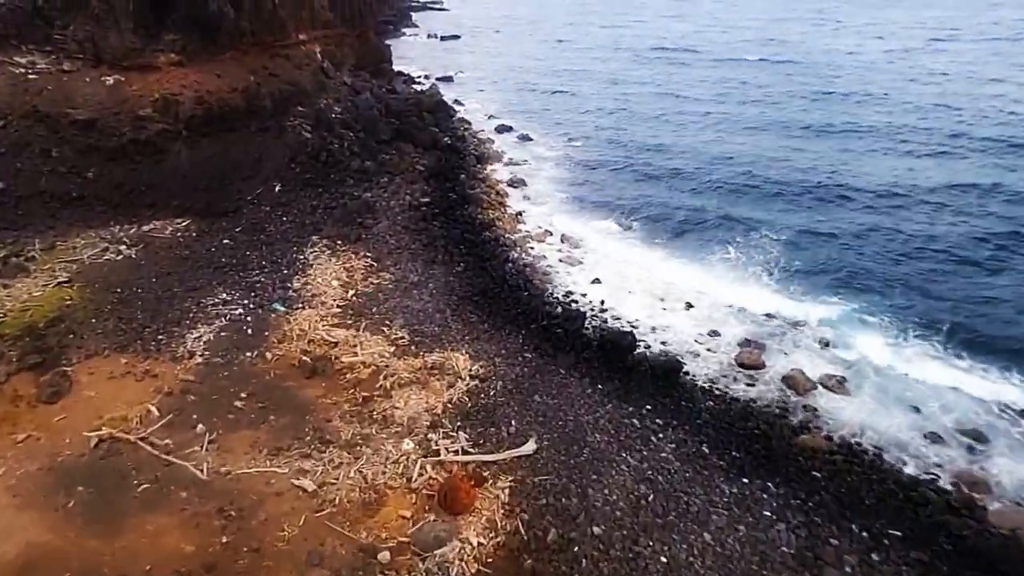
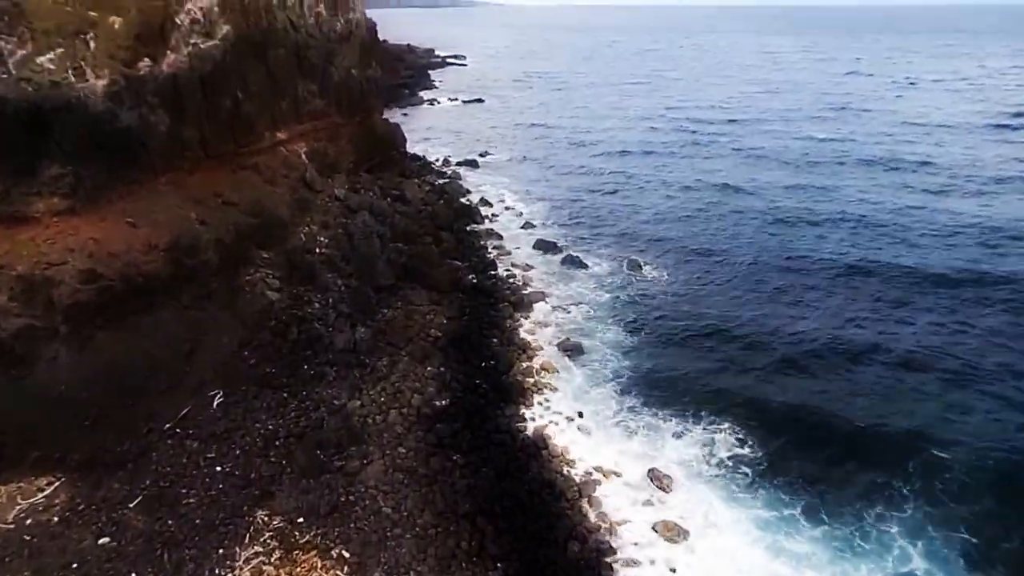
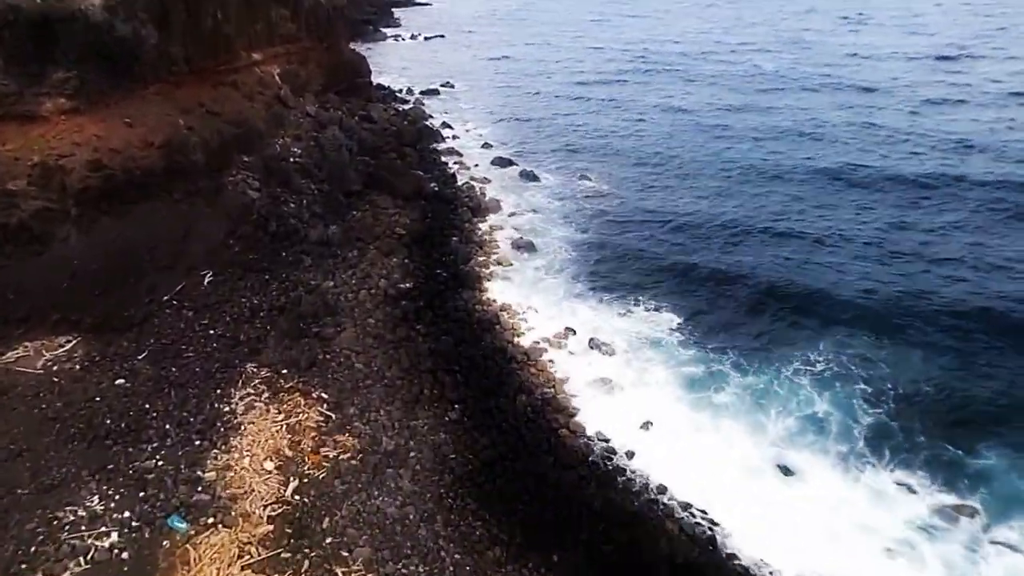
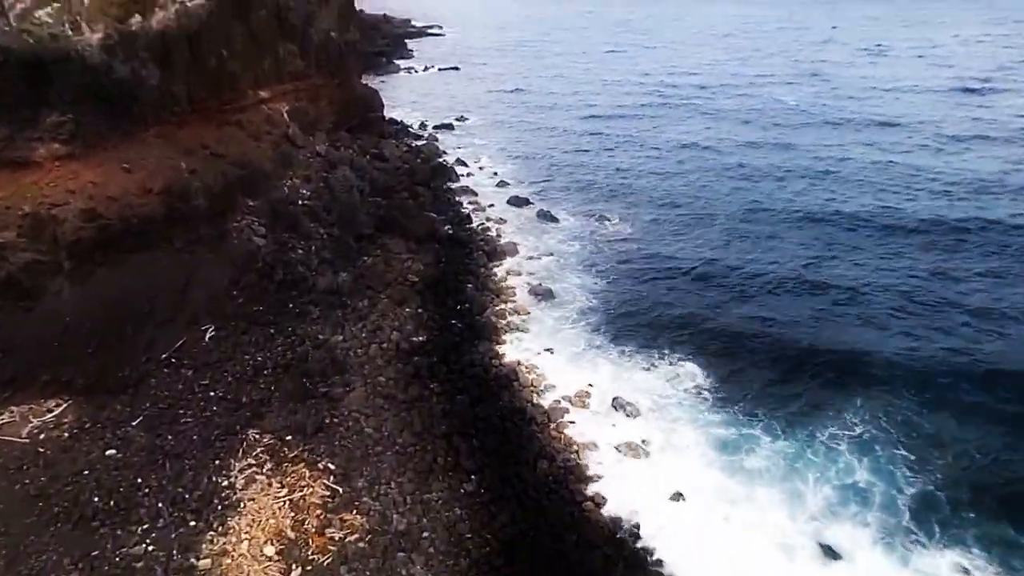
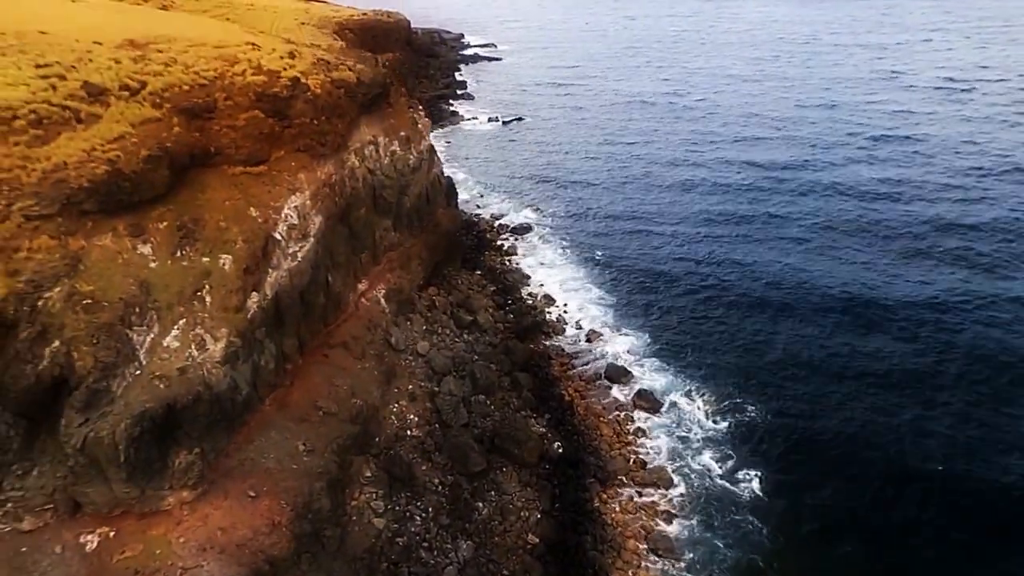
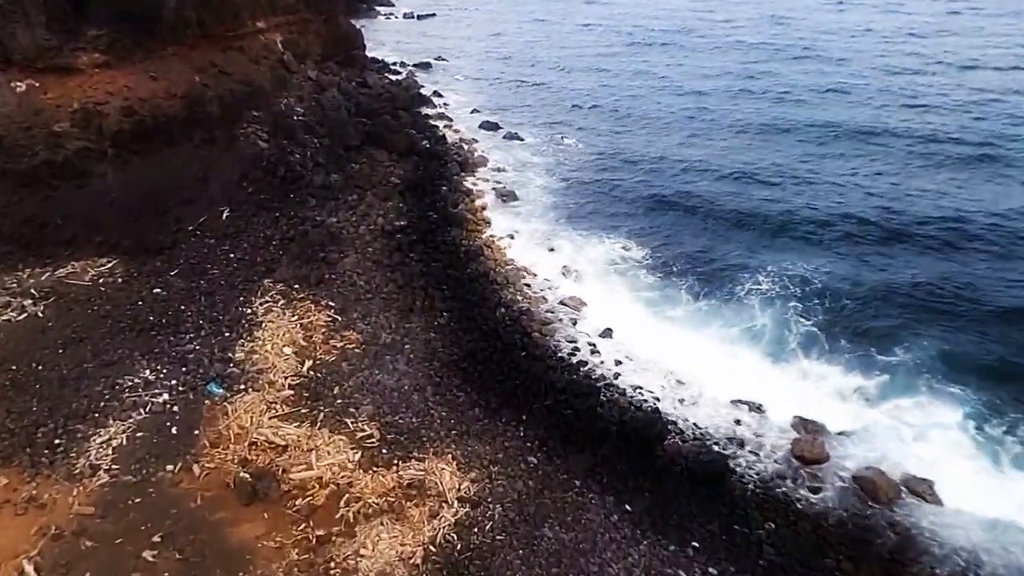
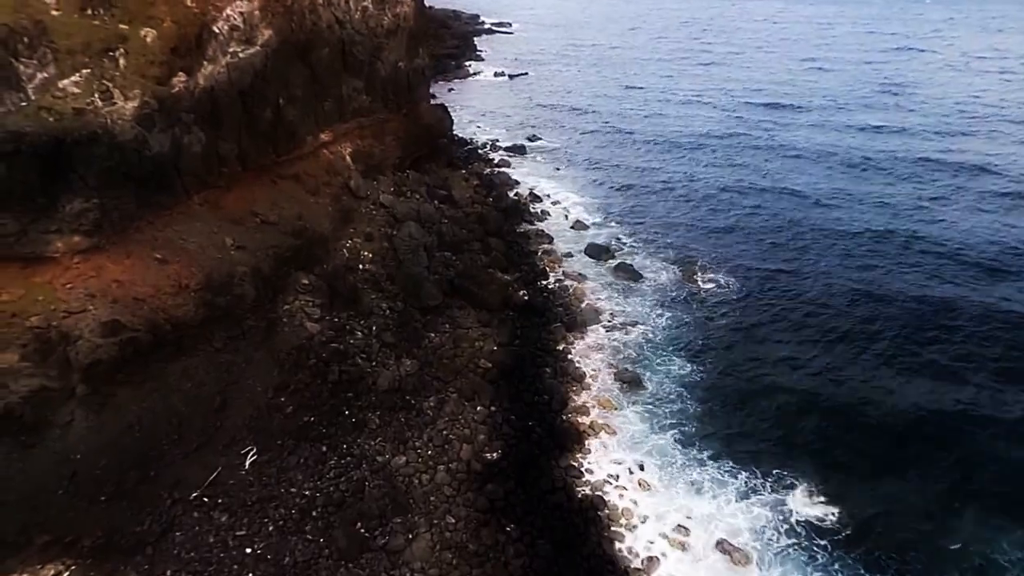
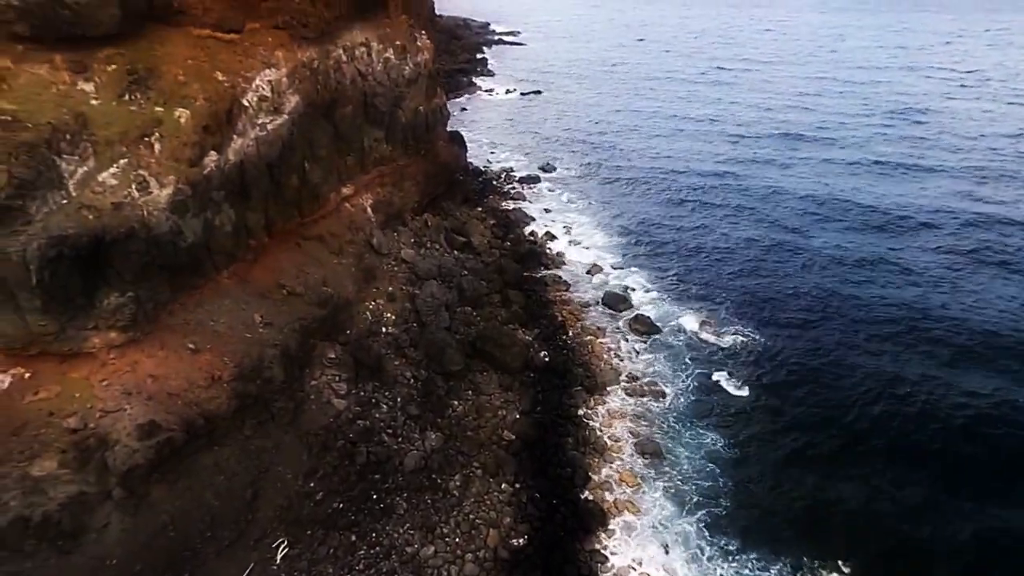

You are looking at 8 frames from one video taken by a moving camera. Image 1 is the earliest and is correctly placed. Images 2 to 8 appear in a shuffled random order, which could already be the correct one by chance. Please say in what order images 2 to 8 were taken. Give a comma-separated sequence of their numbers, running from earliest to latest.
6, 3, 4, 2, 7, 8, 5
